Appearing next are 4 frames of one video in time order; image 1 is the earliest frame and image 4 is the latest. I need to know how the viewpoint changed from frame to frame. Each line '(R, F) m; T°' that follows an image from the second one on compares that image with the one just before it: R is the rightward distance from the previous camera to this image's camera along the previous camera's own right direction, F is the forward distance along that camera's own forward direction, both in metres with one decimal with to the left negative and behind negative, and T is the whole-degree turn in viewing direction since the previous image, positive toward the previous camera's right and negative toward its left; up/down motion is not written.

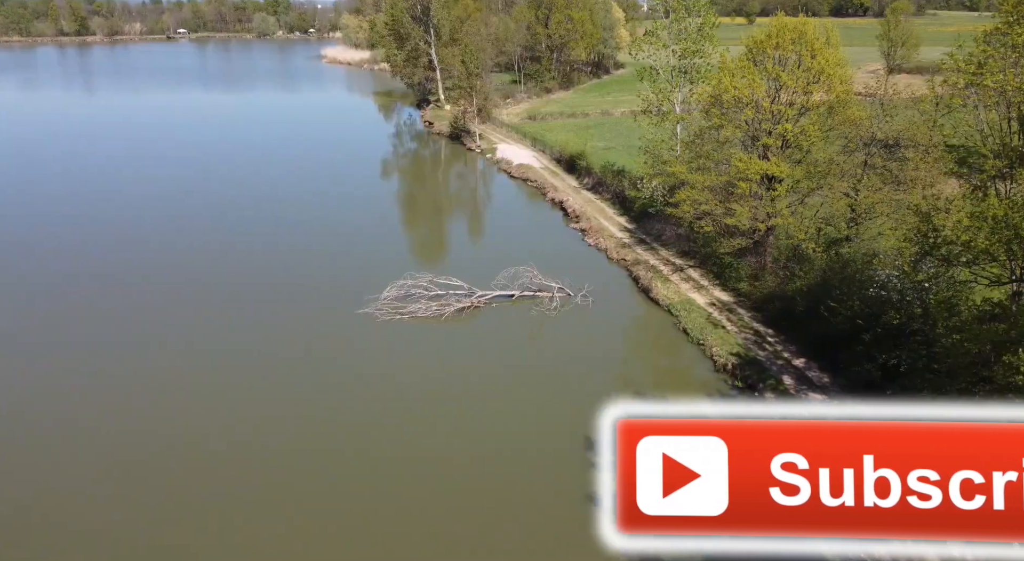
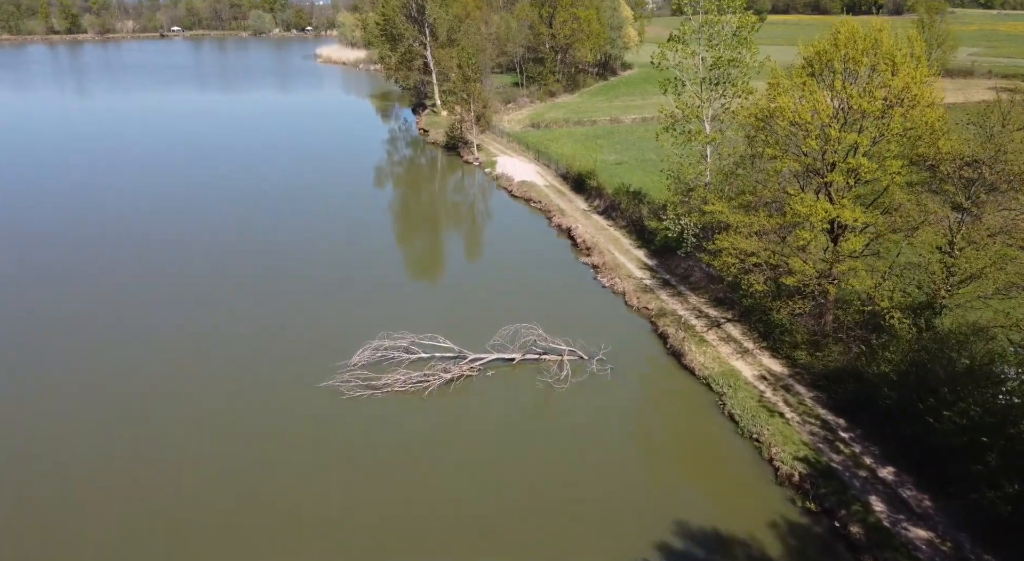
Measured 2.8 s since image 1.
(+0.1, +5.7) m; 0°
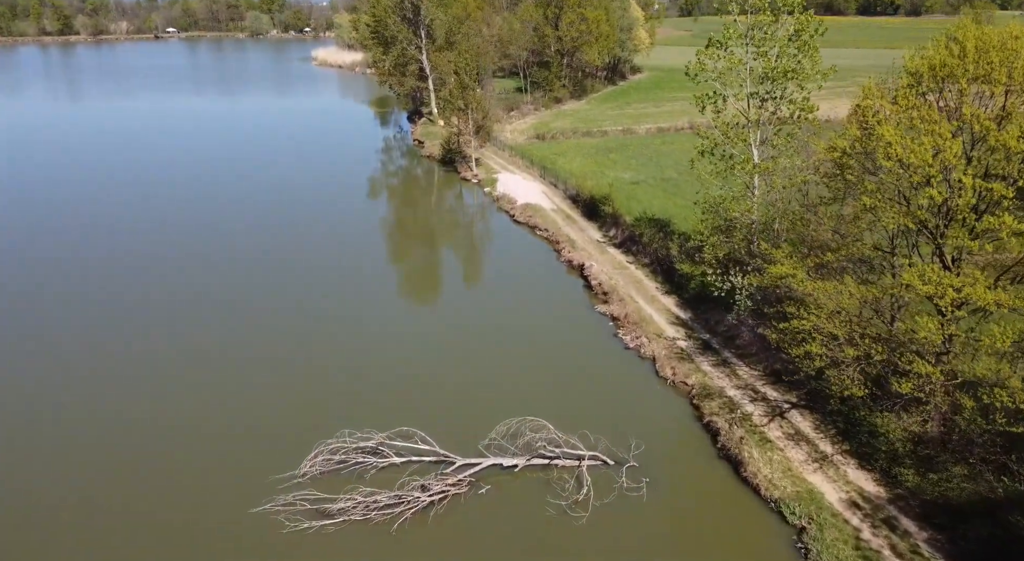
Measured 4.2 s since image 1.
(0.0, +6.1) m; 0°
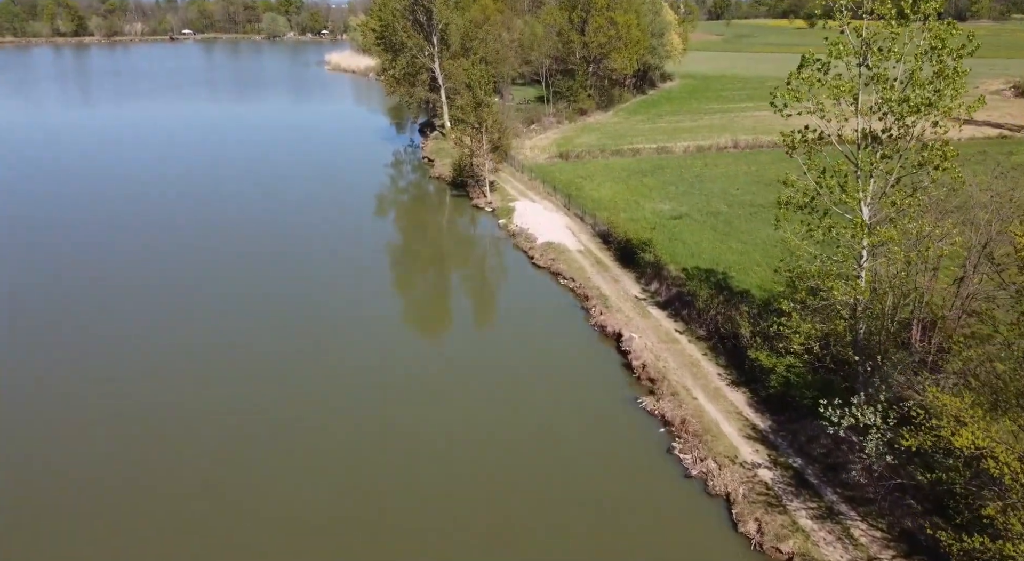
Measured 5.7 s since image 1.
(-0.1, +6.9) m; -1°
